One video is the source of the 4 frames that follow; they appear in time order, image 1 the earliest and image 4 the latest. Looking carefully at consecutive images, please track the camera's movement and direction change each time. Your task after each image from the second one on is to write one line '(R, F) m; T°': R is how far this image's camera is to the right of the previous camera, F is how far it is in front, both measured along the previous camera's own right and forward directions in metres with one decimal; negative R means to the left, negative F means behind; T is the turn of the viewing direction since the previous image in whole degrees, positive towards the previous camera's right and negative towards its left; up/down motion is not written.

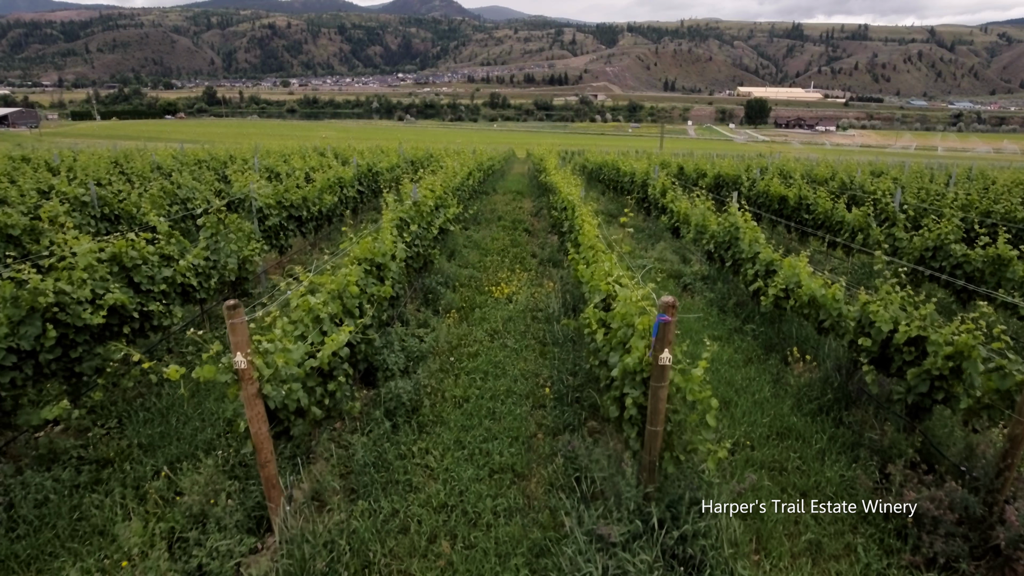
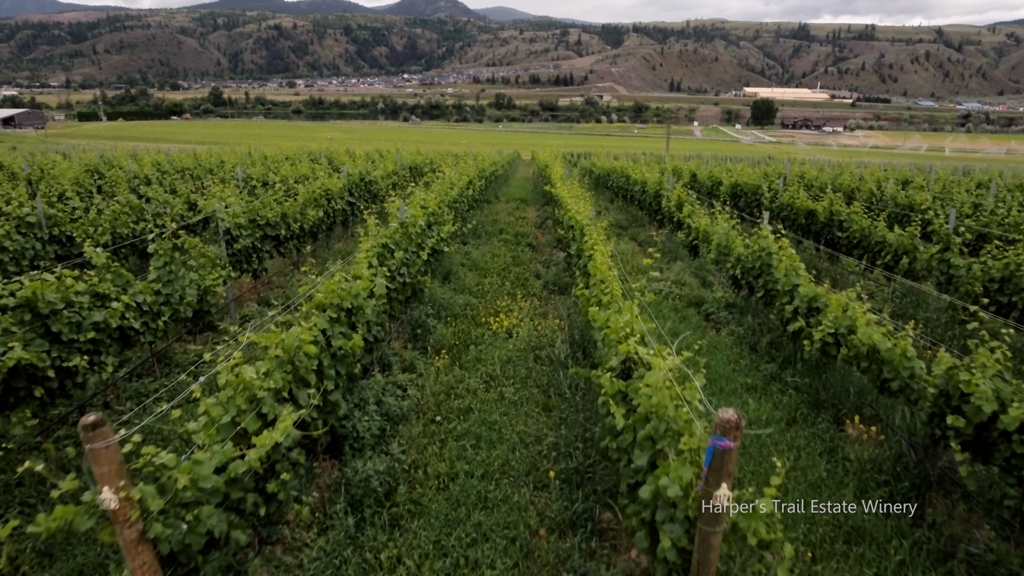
(+0.1, +1.0) m; 0°
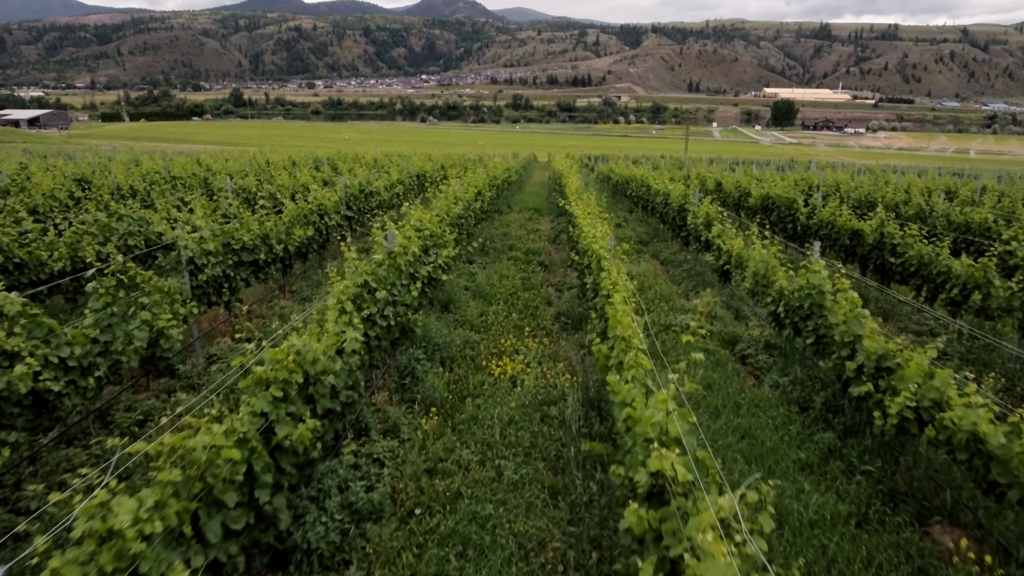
(+0.1, +1.0) m; -1°
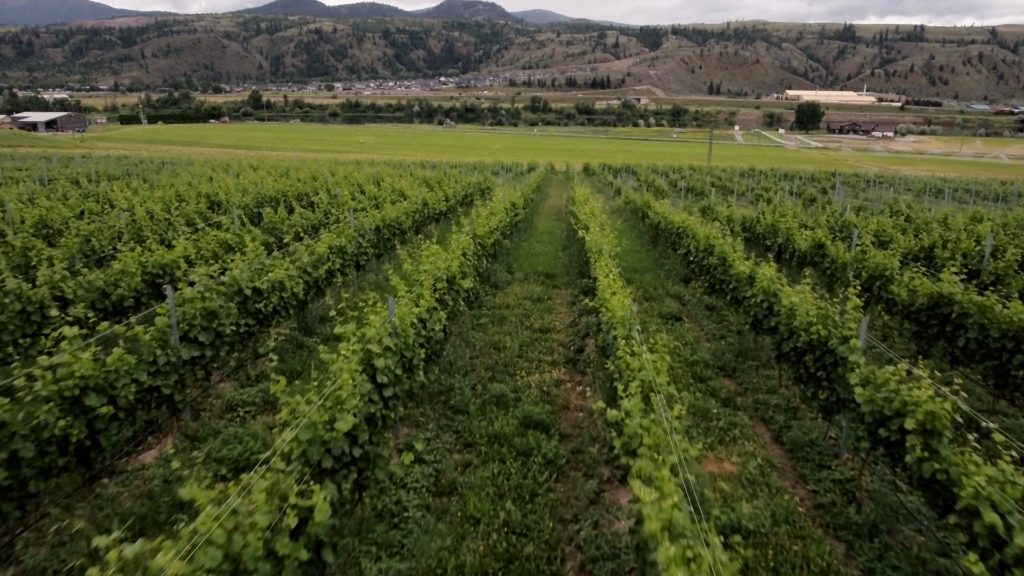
(+0.3, +5.5) m; -2°
